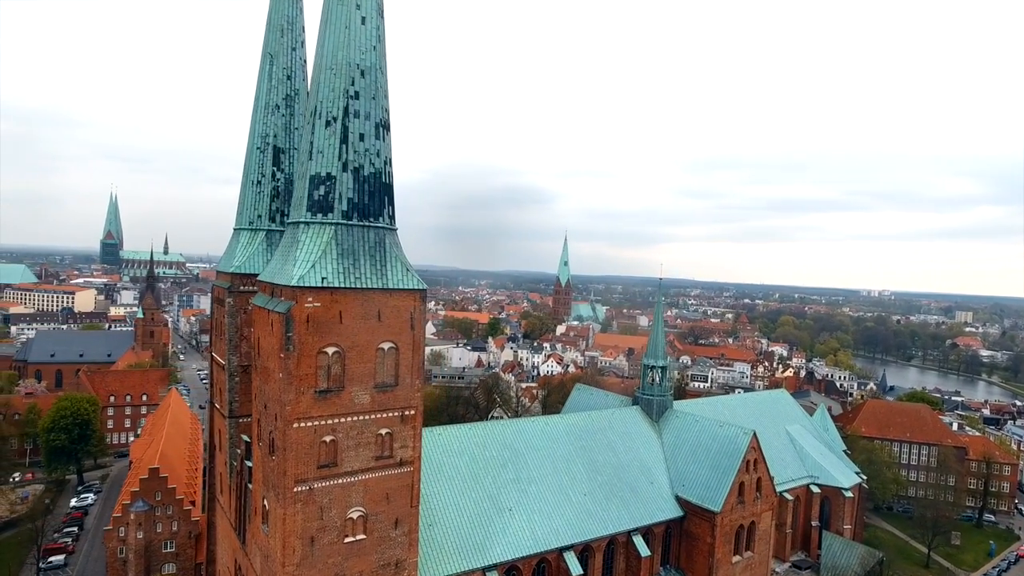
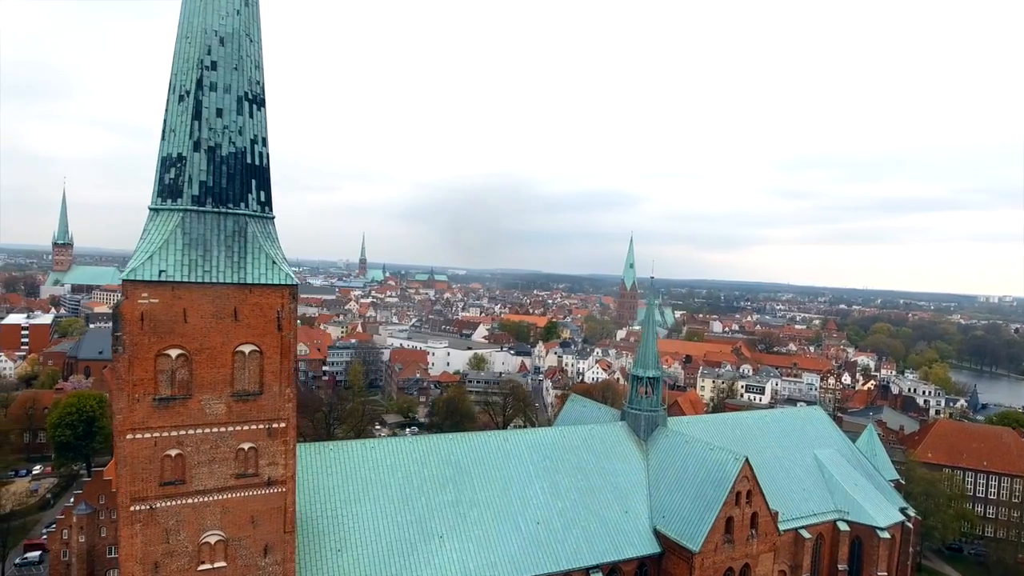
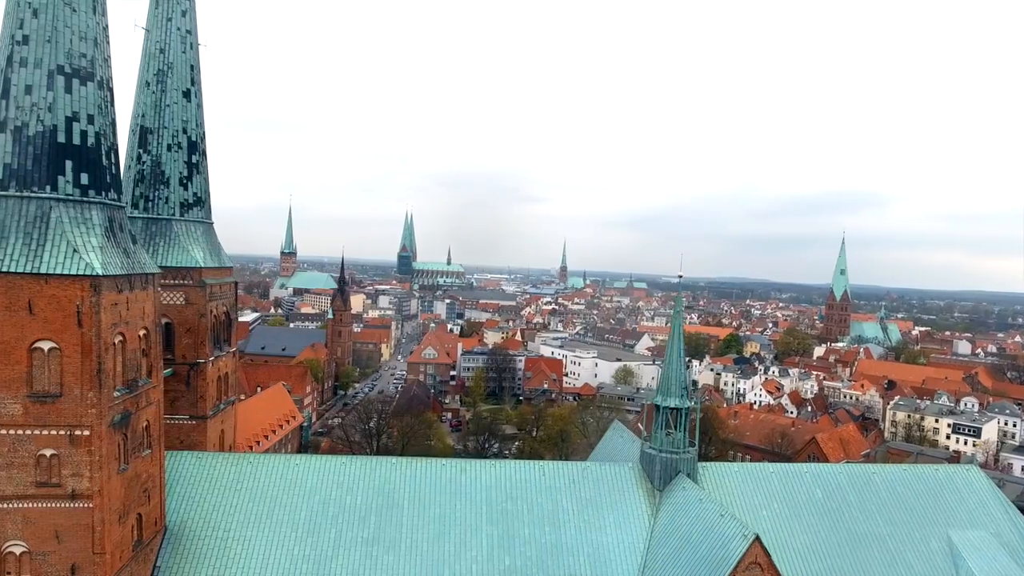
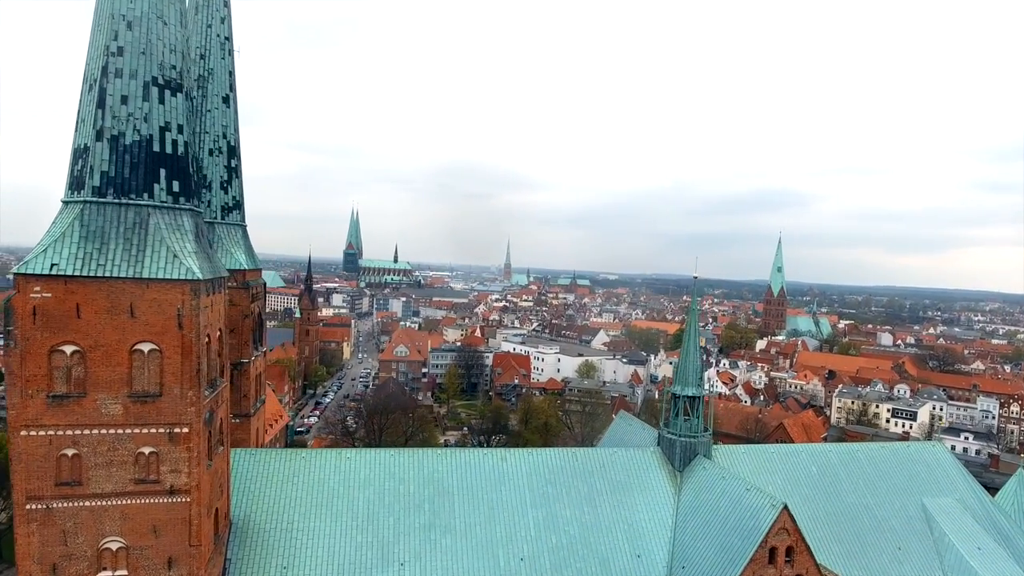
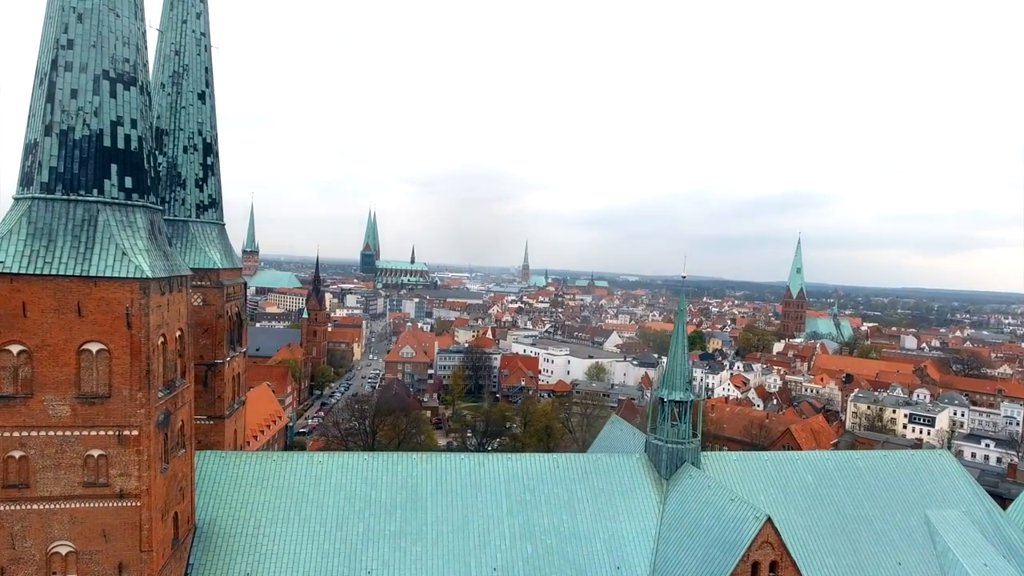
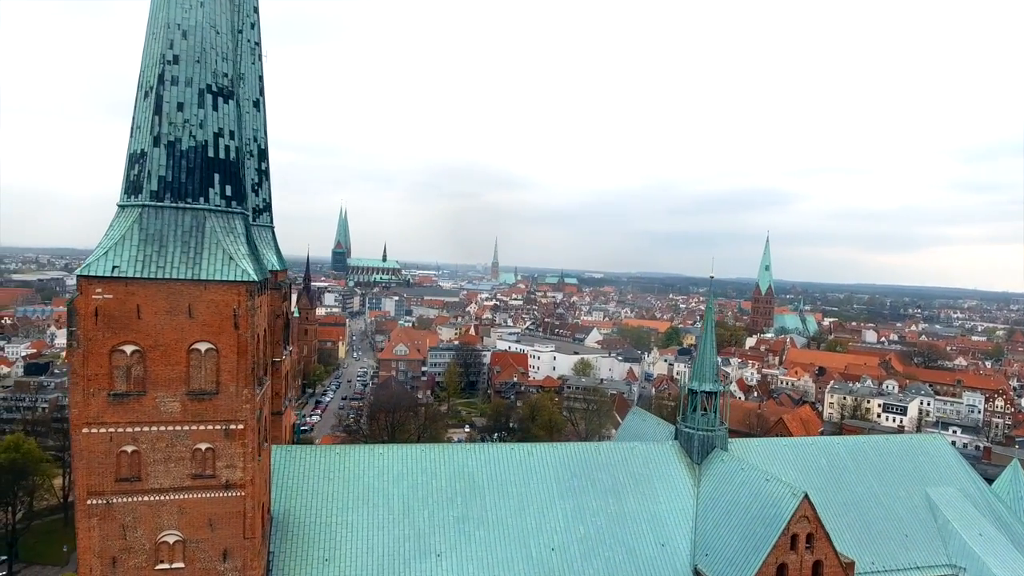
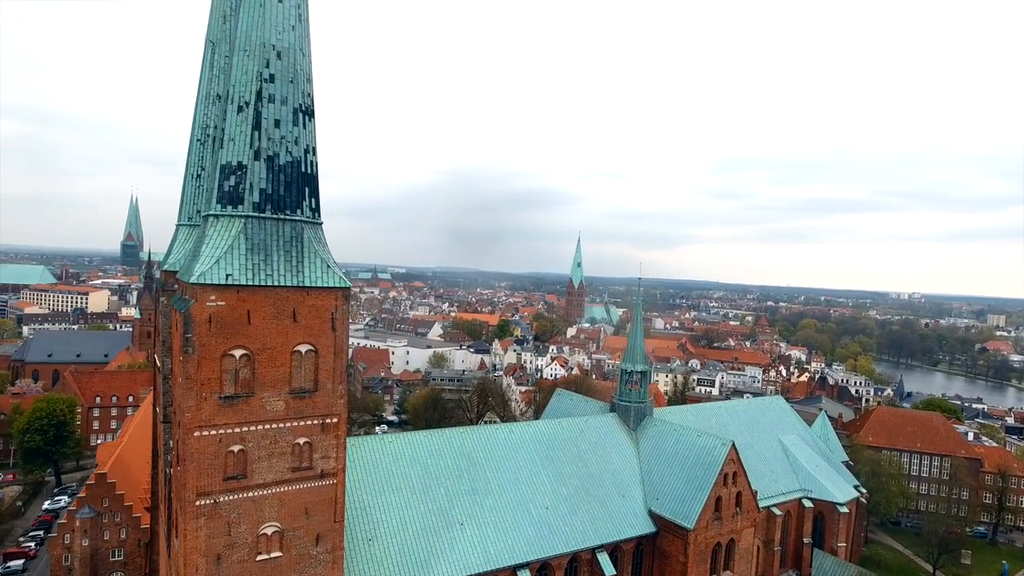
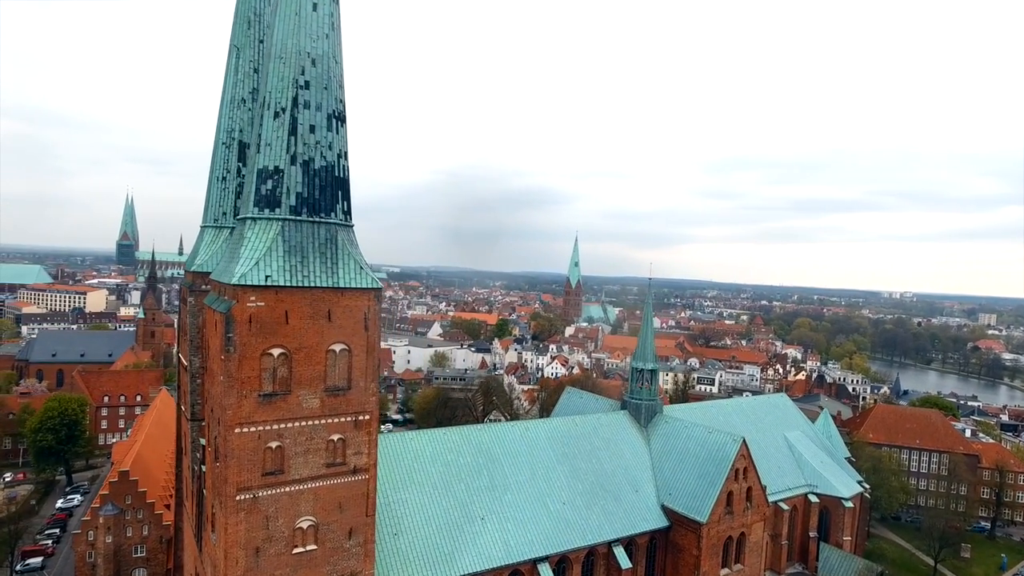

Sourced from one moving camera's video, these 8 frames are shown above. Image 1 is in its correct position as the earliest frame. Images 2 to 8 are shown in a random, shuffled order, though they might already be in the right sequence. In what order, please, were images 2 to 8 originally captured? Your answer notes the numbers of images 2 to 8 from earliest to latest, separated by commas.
8, 7, 2, 6, 4, 5, 3
